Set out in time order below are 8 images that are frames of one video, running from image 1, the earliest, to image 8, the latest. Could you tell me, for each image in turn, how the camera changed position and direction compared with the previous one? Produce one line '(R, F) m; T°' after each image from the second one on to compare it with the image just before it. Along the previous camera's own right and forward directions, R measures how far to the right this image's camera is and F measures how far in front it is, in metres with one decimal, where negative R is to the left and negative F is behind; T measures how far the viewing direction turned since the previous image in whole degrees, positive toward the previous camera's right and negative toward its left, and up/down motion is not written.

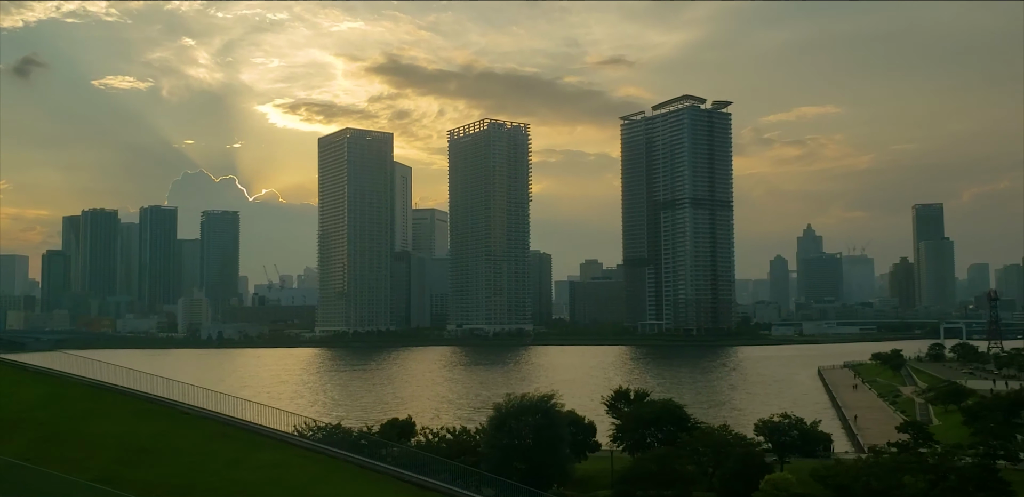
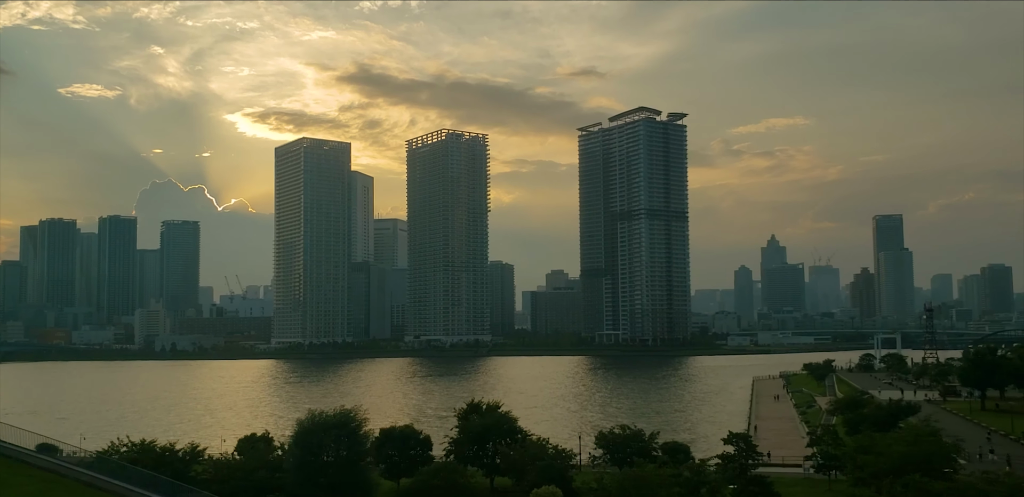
(+5.4, +0.1) m; +1°
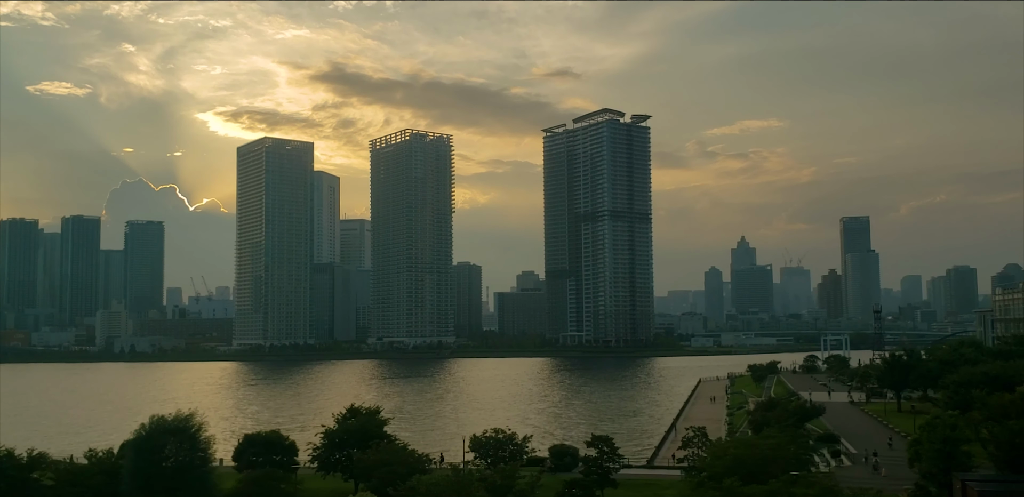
(+4.2, +0.5) m; +1°
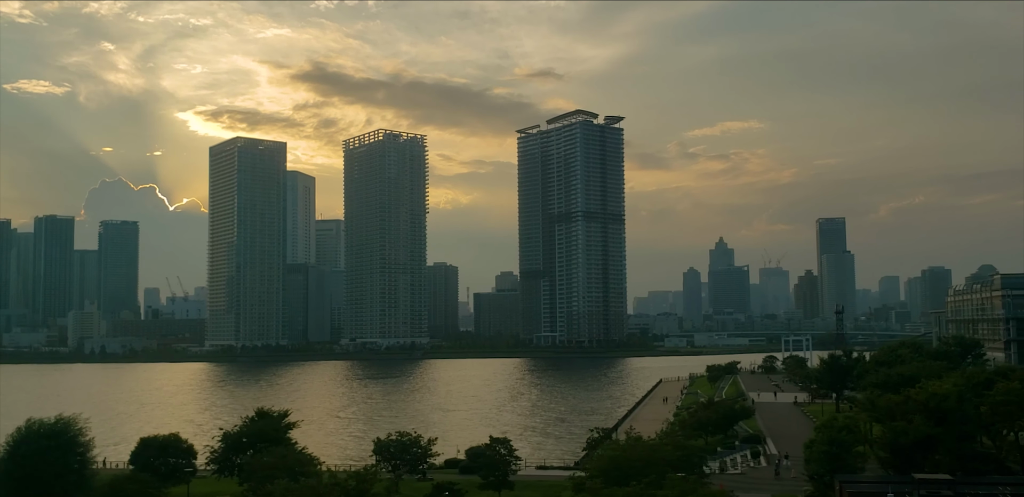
(+3.2, -0.1) m; +1°
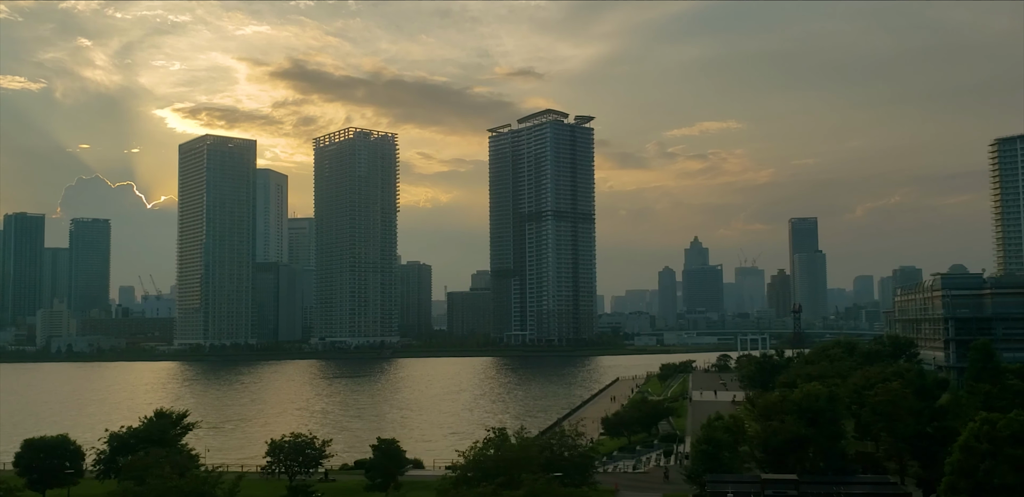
(+3.5, -0.3) m; +1°
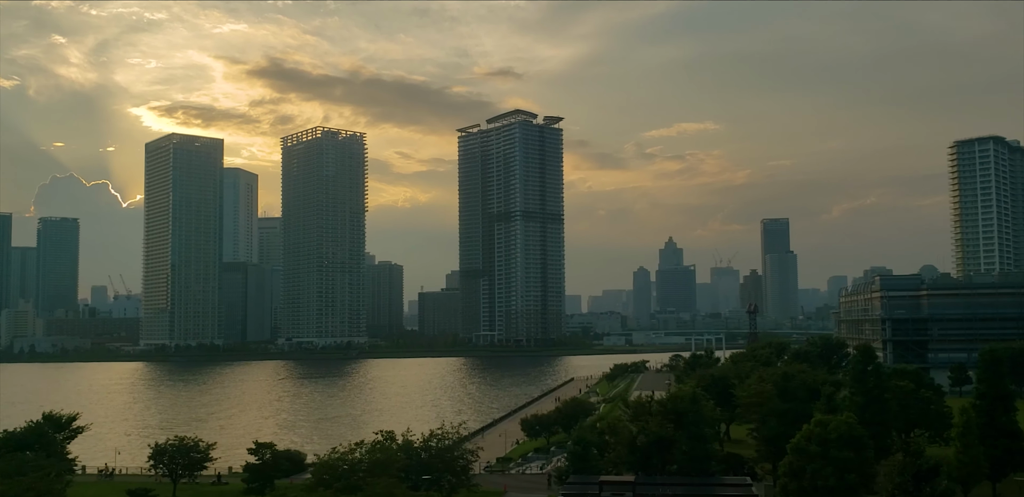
(+3.8, -0.1) m; +1°
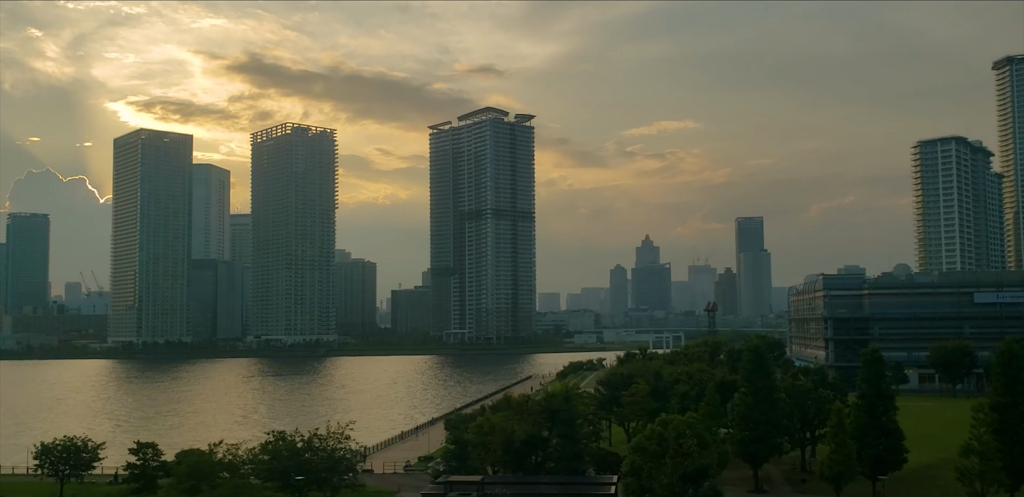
(+3.6, 0.0) m; +1°
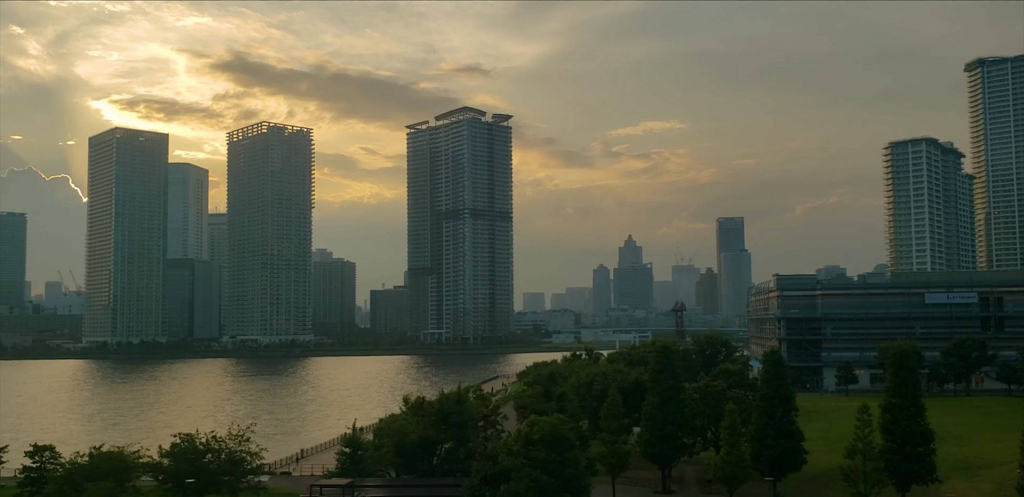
(+3.2, 0.0) m; +1°
